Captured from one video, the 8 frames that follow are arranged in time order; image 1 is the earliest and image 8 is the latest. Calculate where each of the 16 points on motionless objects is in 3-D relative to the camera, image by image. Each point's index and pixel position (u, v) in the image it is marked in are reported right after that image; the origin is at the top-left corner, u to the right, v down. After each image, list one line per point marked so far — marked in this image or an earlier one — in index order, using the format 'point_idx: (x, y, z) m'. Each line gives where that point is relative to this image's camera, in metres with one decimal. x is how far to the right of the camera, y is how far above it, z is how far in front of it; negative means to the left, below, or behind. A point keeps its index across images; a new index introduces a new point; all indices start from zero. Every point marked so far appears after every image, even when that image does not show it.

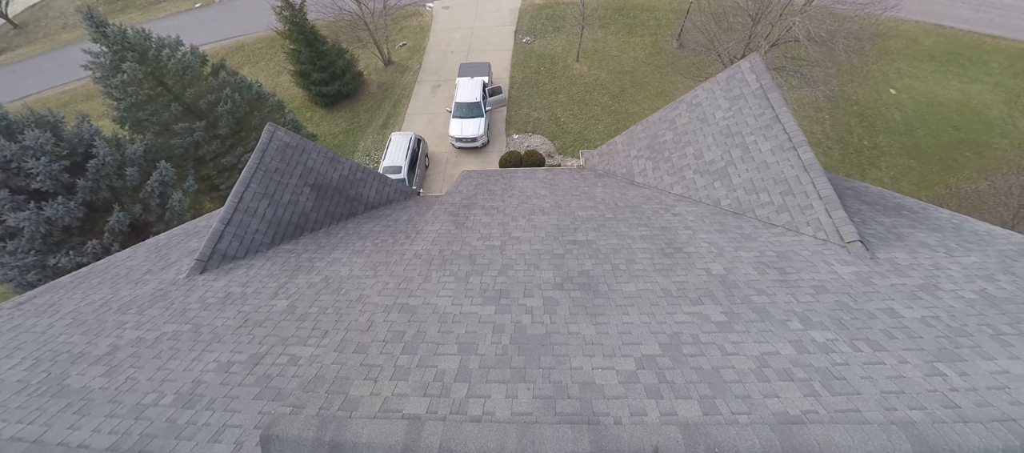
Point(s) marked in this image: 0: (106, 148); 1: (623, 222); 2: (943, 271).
0: (-10.0, +1.6, +10.4) m
1: (+2.1, 0.0, +8.0) m
2: (+6.3, -0.6, +6.1) m
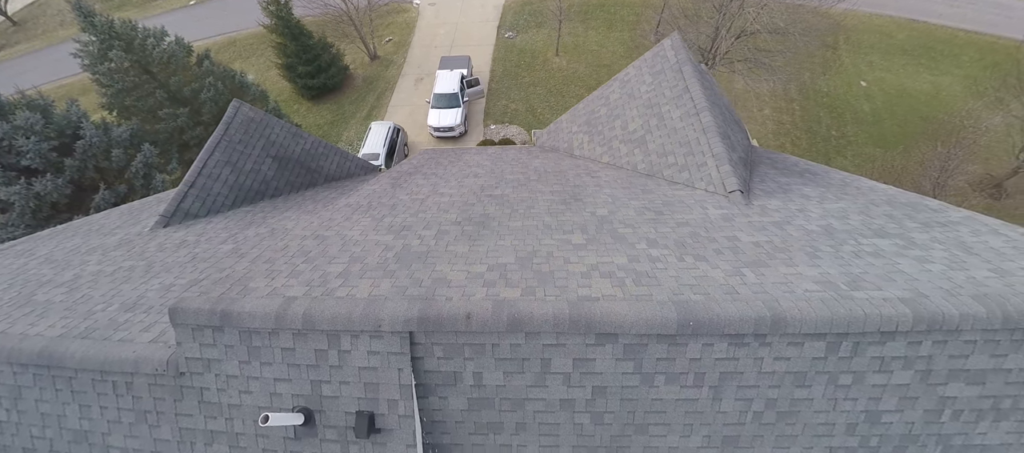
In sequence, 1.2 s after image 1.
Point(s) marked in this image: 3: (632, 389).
0: (-11.4, +2.5, +11.5) m
1: (+0.7, +0.9, +8.8) m
2: (+4.7, +0.2, +6.8) m
3: (+1.2, -1.7, +4.6) m
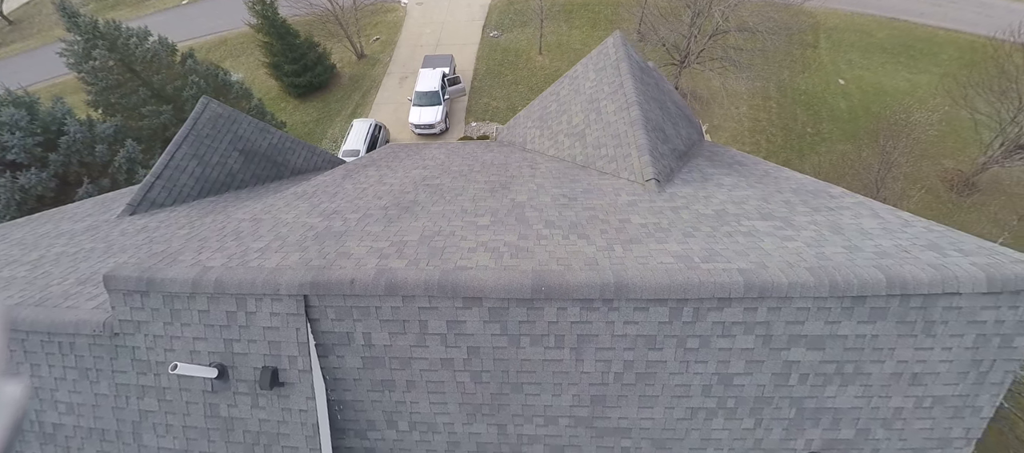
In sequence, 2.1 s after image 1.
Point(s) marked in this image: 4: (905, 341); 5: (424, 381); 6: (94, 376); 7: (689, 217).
0: (-12.6, +2.9, +12.3) m
1: (-0.6, +1.2, +9.4) m
2: (+3.4, +0.5, +7.3) m
3: (-0.2, -1.5, +5.2) m
4: (+4.5, -1.3, +4.8) m
5: (-1.1, -2.0, +5.5) m
6: (-5.7, -2.1, +5.9) m
7: (+2.7, +0.1, +6.5) m
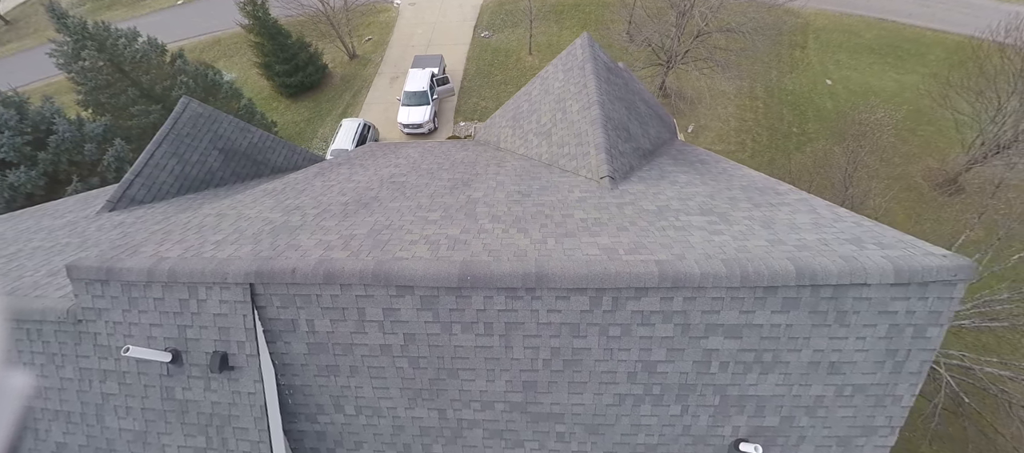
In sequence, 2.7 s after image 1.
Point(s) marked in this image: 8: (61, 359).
0: (-13.4, +3.0, +12.7) m
1: (-1.4, +1.2, +9.6) m
2: (+2.6, +0.5, +7.5) m
3: (-1.0, -1.4, +5.4) m
4: (+3.7, -1.2, +5.1) m
5: (-2.0, -1.9, +5.8) m
6: (-6.6, -2.0, +6.2) m
7: (+1.9, +0.2, +6.7) m
8: (-6.5, -1.9, +6.2) m
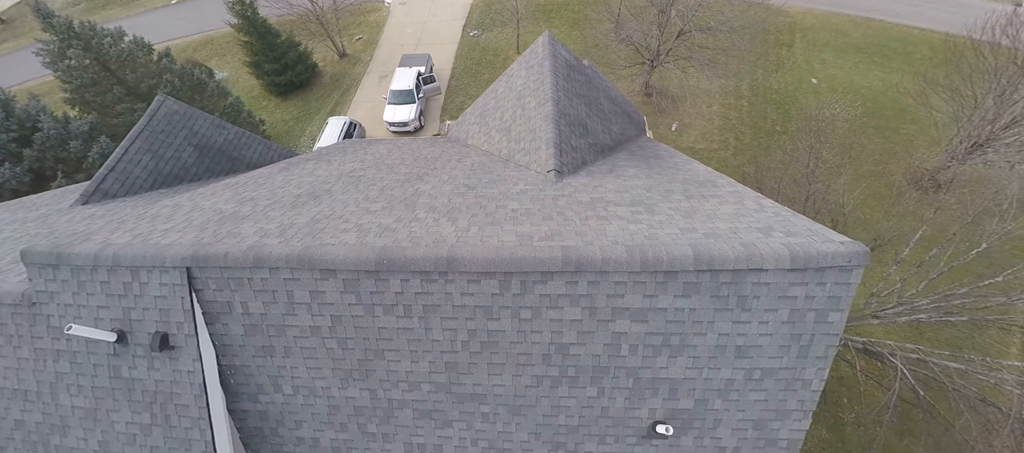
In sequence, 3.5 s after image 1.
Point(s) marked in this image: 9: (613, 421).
0: (-14.3, +3.2, +13.2) m
1: (-2.4, +1.4, +9.9) m
2: (+1.6, +0.7, +7.7) m
3: (-2.1, -1.2, +5.7) m
4: (+2.6, -1.1, +5.3) m
5: (-3.0, -1.7, +6.1) m
6: (-7.6, -1.8, +6.6) m
7: (+0.9, +0.4, +7.0) m
8: (-7.6, -1.7, +6.6) m
9: (+1.4, -2.8, +6.0) m
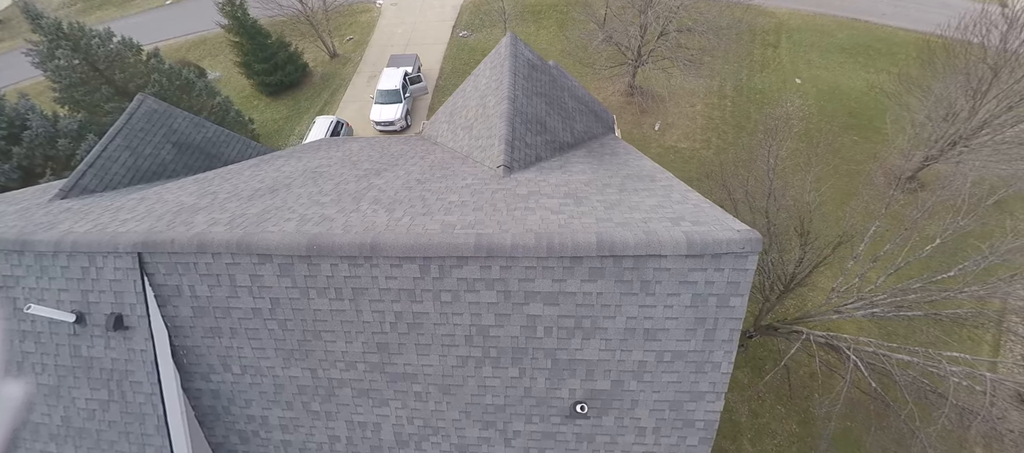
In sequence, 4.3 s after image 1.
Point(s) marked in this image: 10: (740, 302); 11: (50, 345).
0: (-15.2, +3.5, +13.8) m
1: (-3.4, +1.6, +10.3) m
2: (+0.5, +0.8, +8.1) m
3: (-3.1, -1.1, +6.1) m
4: (+1.5, -0.9, +5.6) m
5: (-4.1, -1.6, +6.5) m
6: (-8.7, -1.6, +7.1) m
7: (-0.2, +0.5, +7.3) m
8: (-8.6, -1.6, +7.0) m
9: (+0.4, -2.6, +6.4) m
10: (+3.0, -1.0, +5.5) m
11: (-7.4, -1.9, +6.8) m
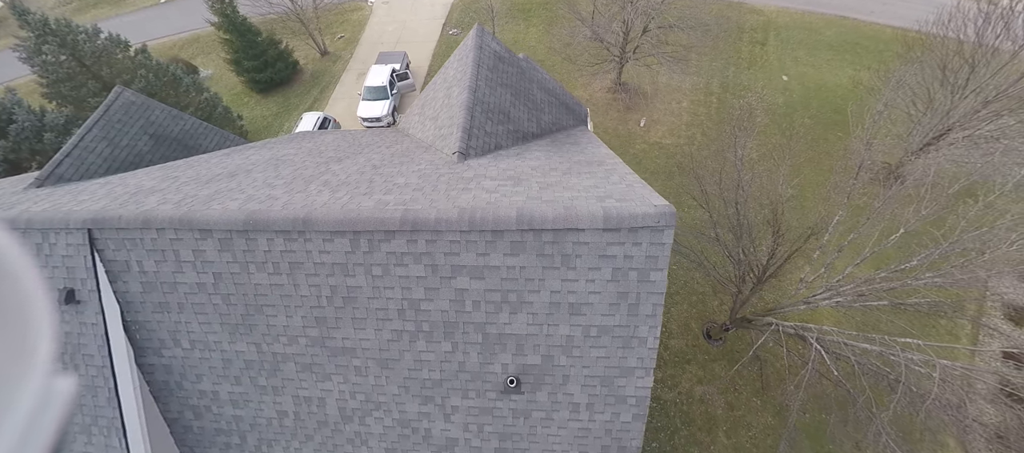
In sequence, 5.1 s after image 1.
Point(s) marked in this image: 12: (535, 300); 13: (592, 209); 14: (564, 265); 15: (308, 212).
0: (-16.1, +3.8, +14.2) m
1: (-4.3, +1.9, +10.6) m
2: (-0.4, +1.1, +8.3) m
3: (-4.1, -0.7, +6.4) m
4: (+0.5, -0.6, +5.8) m
5: (-5.1, -1.2, +6.7) m
6: (-9.7, -1.2, +7.4) m
7: (-1.1, +0.8, +7.5) m
8: (-9.6, -1.2, +7.3) m
9: (-0.6, -2.3, +6.6) m
10: (+2.0, -0.7, +5.7) m
11: (-8.4, -1.5, +7.1) m
12: (+0.3, -1.0, +6.0) m
13: (+1.0, +0.2, +5.5) m
14: (+0.7, -0.5, +5.7) m
15: (-2.8, +0.2, +5.9) m
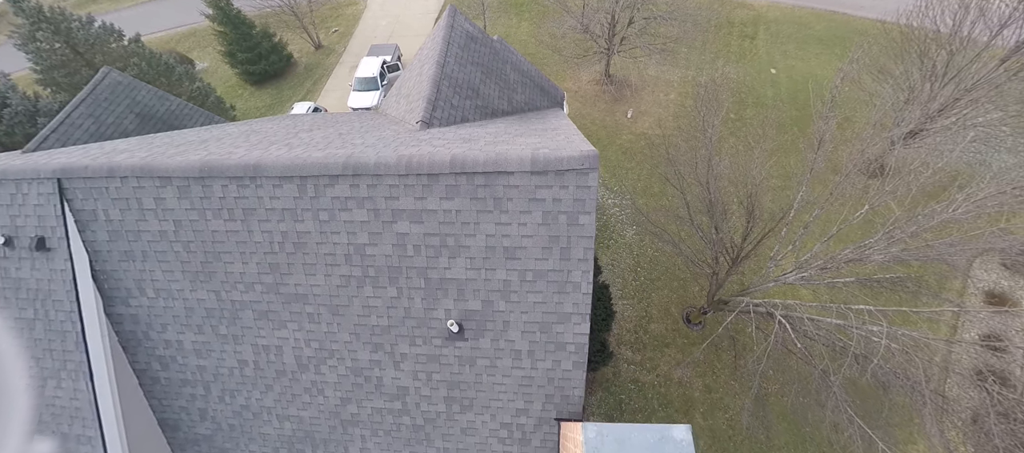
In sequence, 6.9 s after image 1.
0: (-16.9, +4.6, +14.8) m
1: (-5.1, +2.6, +11.0) m
2: (-1.3, +1.9, +8.6) m
3: (-5.0, +0.1, +6.7) m
4: (-0.4, +0.1, +6.1) m
5: (-6.0, -0.4, +7.1) m
6: (-10.6, -0.4, +7.8) m
7: (-2.0, +1.6, +7.9) m
8: (-10.5, -0.4, +7.8) m
9: (-1.5, -1.5, +6.9) m
10: (+1.0, +0.1, +5.9) m
11: (-9.3, -0.7, +7.5) m
12: (-0.6, -0.3, +6.3) m
13: (+0.1, +1.0, +5.8) m
14: (-0.2, +0.3, +6.0) m
15: (-3.7, +1.0, +6.3) m
